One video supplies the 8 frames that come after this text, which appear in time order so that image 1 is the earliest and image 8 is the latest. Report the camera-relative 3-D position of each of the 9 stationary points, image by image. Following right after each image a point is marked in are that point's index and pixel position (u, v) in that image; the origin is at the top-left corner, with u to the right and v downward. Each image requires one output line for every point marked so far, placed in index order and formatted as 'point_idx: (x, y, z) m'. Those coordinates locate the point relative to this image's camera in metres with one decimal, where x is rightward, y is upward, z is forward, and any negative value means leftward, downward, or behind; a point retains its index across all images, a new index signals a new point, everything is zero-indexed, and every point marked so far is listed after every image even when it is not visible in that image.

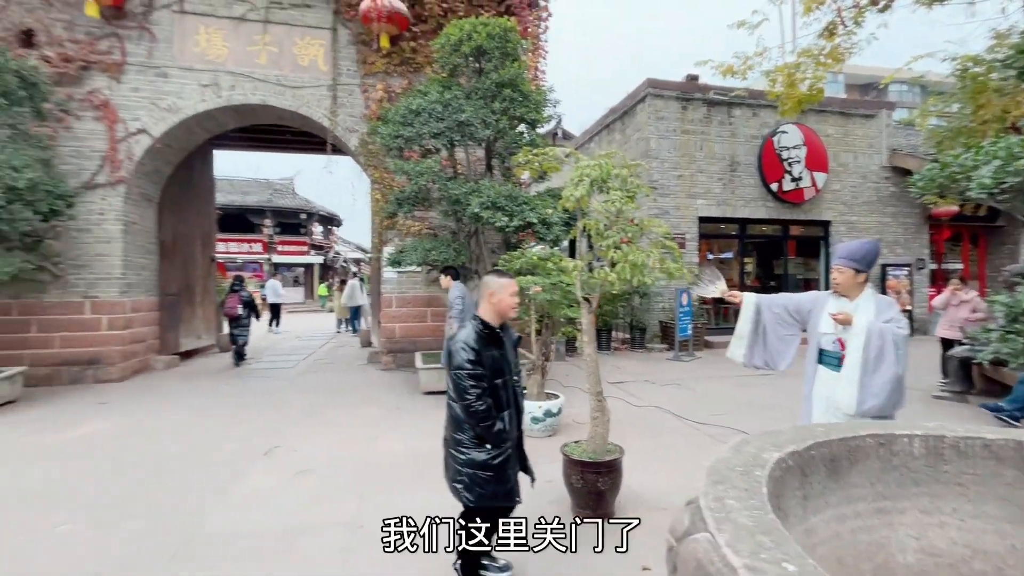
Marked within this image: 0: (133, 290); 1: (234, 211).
0: (-4.7, 0.0, +5.8) m
1: (-10.7, +3.0, +18.3) m
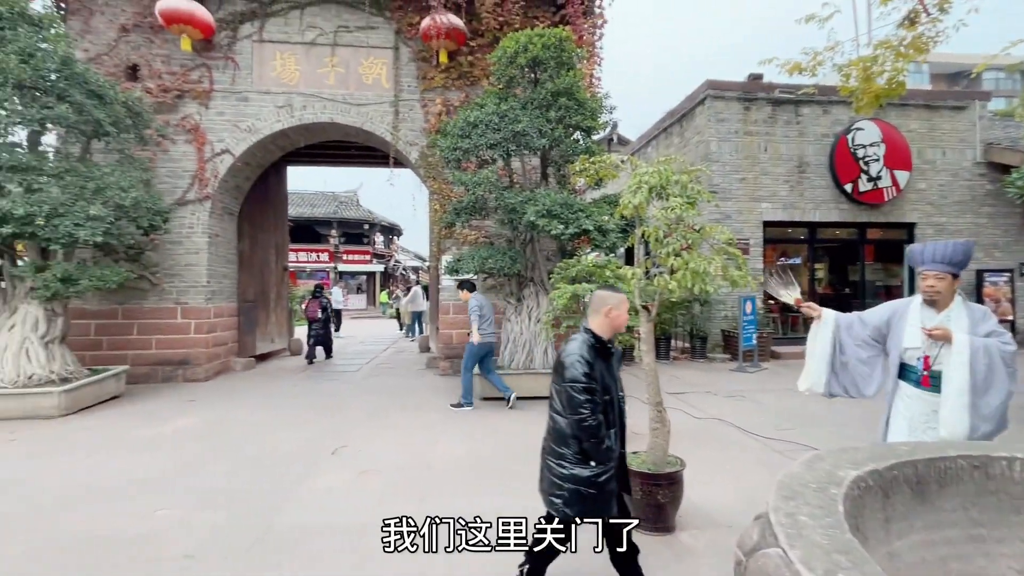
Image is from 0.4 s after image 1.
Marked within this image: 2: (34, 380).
0: (-4.0, -0.1, +6.4) m
1: (-8.5, +2.7, +19.5) m
2: (-4.6, -0.9, +4.5) m
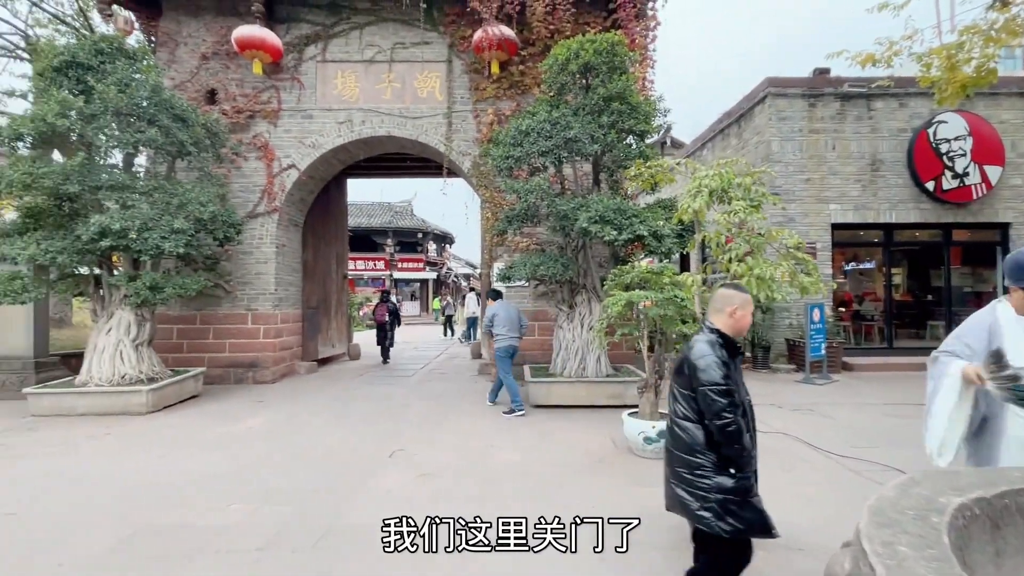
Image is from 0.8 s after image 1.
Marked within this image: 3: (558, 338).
0: (-3.2, -0.2, +6.7) m
1: (-6.4, +2.4, +20.3) m
2: (-4.0, -1.0, +5.0) m
3: (+0.5, -0.6, +5.3) m
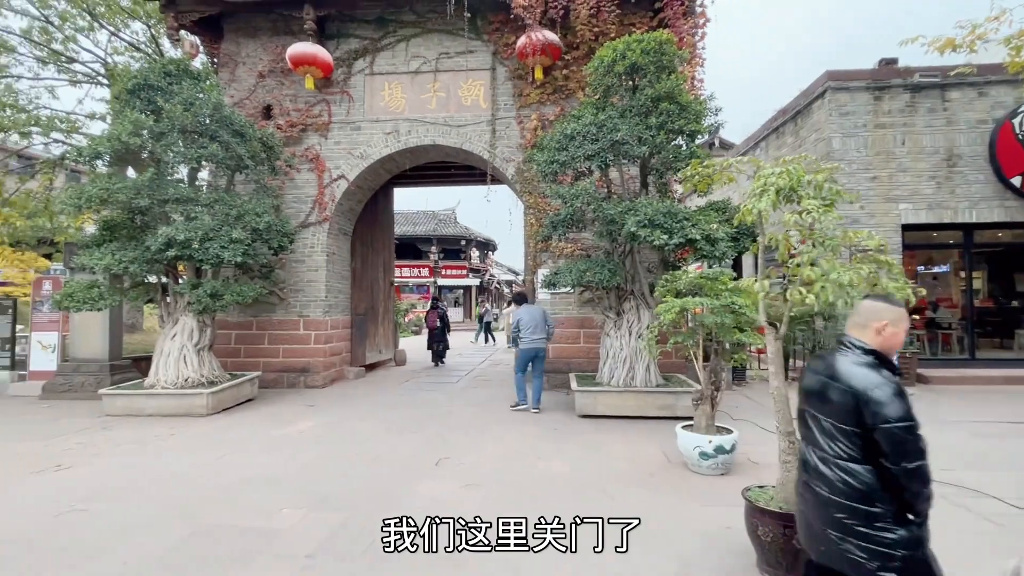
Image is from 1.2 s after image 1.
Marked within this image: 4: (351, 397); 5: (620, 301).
0: (-2.6, -0.3, +6.9) m
1: (-4.6, +2.1, +20.8) m
2: (-3.6, -1.0, +5.2) m
3: (+1.0, -0.6, +5.1) m
4: (-2.1, -1.4, +6.2) m
5: (+1.2, -0.1, +5.1) m
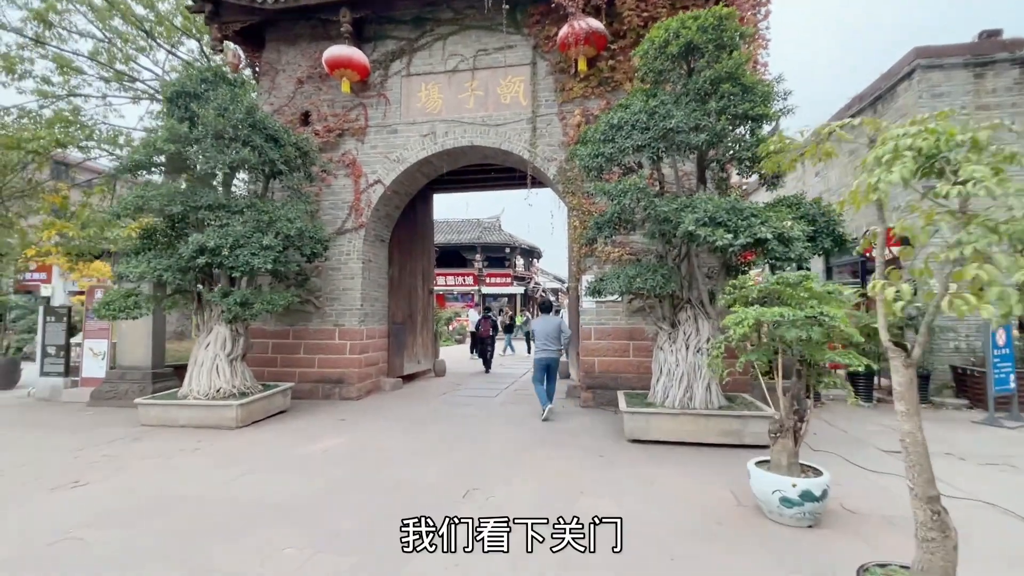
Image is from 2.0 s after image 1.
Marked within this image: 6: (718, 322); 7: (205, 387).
0: (-2.0, -0.4, +6.7) m
1: (-2.6, +1.7, +20.7) m
2: (-3.1, -1.1, +5.1) m
3: (+1.4, -0.7, +4.6) m
4: (-1.6, -1.5, +5.9) m
5: (+1.6, -0.2, +4.6) m
6: (+1.9, -0.3, +4.4) m
7: (-3.3, -1.1, +5.1) m
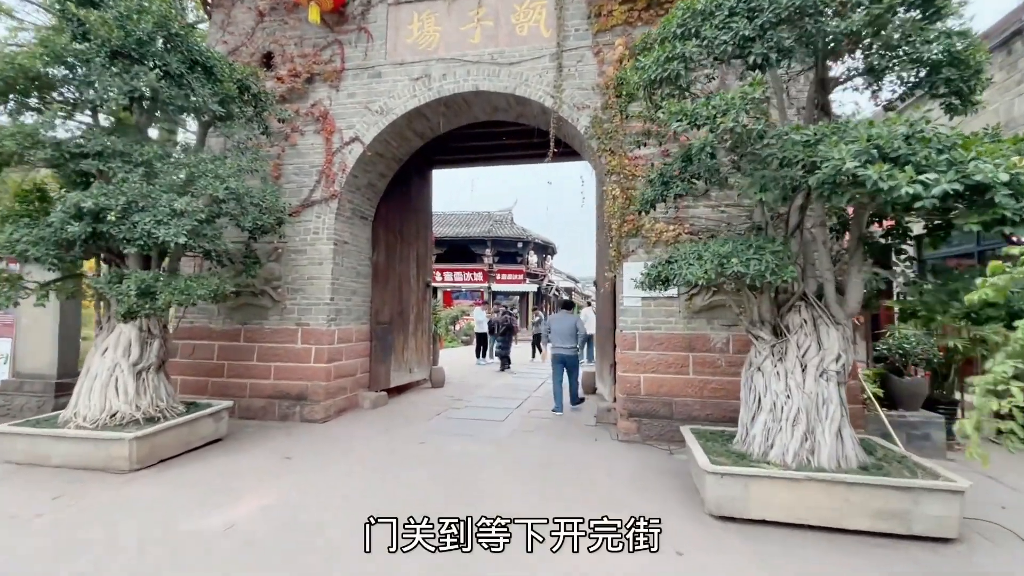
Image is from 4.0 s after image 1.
0: (-1.9, -0.3, +5.2) m
1: (-2.1, +1.9, +19.2) m
2: (-3.0, -1.0, +3.6) m
3: (+1.5, -0.6, +3.0) m
4: (-1.5, -1.4, +4.4) m
5: (+1.7, -0.1, +3.0) m
6: (+2.0, -0.3, +2.8) m
7: (-3.2, -0.9, +3.6) m
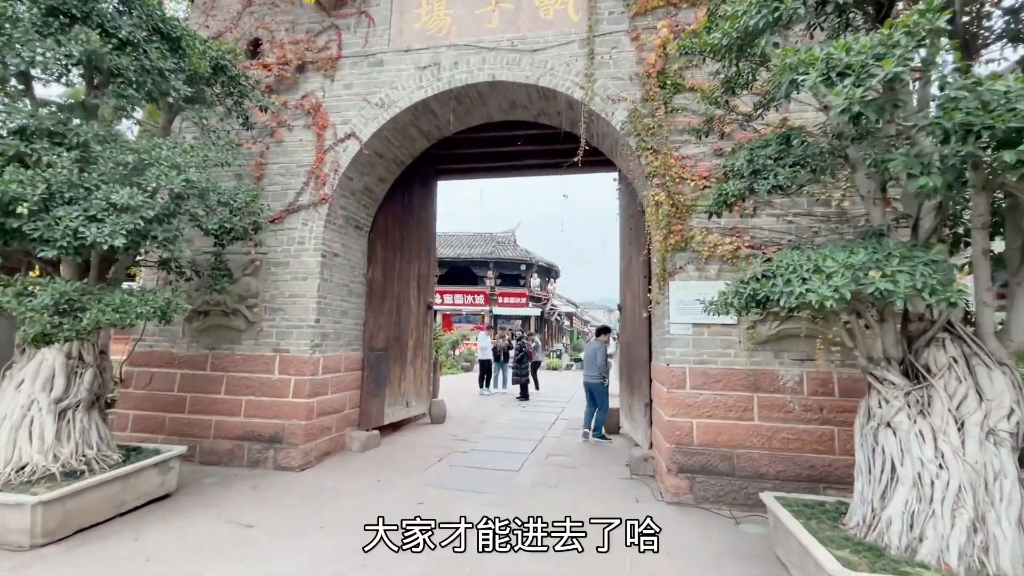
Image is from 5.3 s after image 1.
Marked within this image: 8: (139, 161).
0: (-1.7, -0.5, +4.4) m
1: (-2.0, +1.0, +18.5) m
2: (-2.8, -1.1, +2.8) m
3: (+1.7, -0.7, +2.2) m
4: (-1.3, -1.6, +3.6) m
5: (+1.9, -0.3, +2.2) m
6: (+2.2, -0.4, +2.0) m
7: (-3.0, -1.0, +2.8) m
8: (-2.3, +0.8, +2.9) m
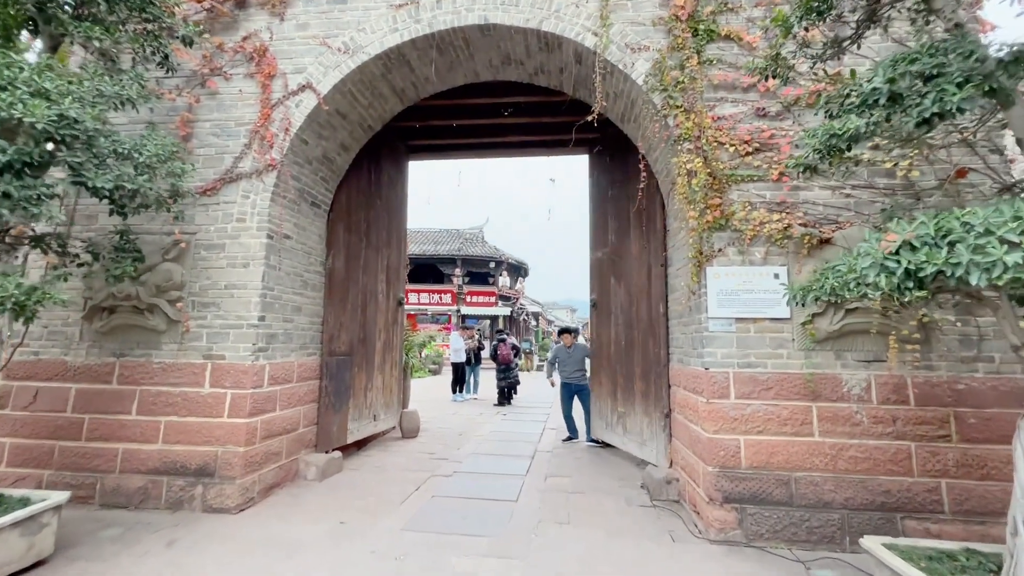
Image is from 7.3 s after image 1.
0: (-1.7, -0.4, +3.5) m
1: (-3.1, +1.0, +17.6) m
2: (-2.7, -1.0, +1.8) m
3: (+1.8, -0.7, +1.6) m
4: (-1.3, -1.5, +2.7) m
5: (+2.0, -0.2, +1.6) m
6: (+2.3, -0.3, +1.4) m
7: (-2.9, -0.9, +1.8) m
8: (-2.2, +0.9, +2.0) m
